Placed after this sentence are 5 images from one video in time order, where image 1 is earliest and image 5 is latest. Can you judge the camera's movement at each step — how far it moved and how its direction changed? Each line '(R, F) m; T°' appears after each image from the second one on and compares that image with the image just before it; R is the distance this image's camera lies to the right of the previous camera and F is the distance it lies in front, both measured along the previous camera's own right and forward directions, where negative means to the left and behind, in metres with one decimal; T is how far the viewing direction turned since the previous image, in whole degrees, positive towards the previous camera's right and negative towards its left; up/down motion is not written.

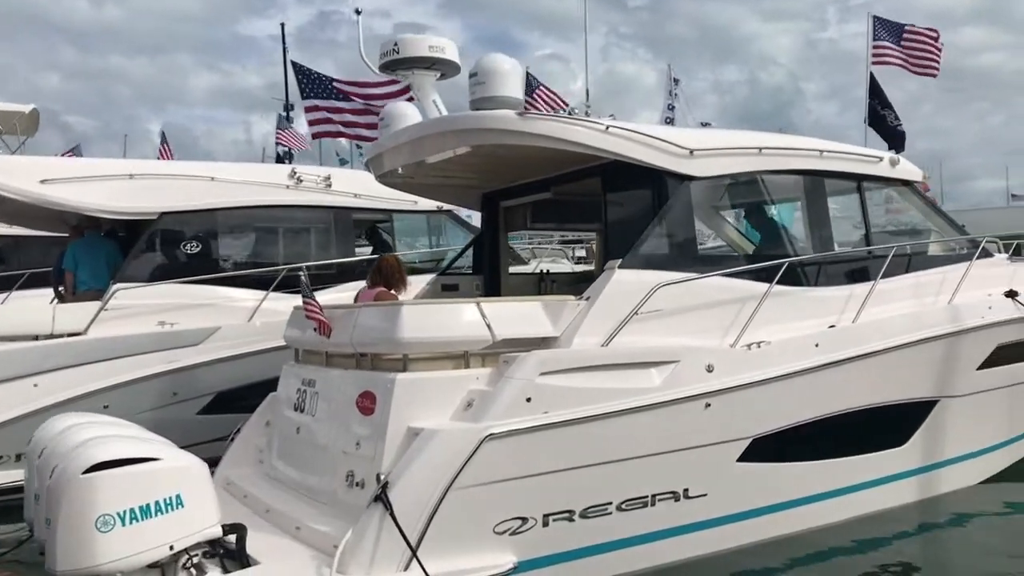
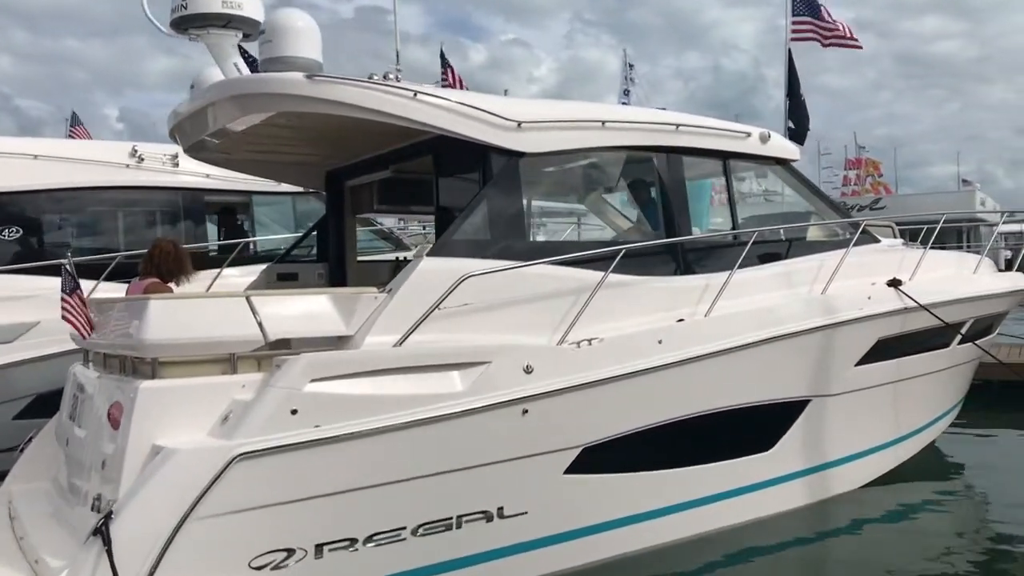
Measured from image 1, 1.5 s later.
(+0.7, +0.5) m; +2°
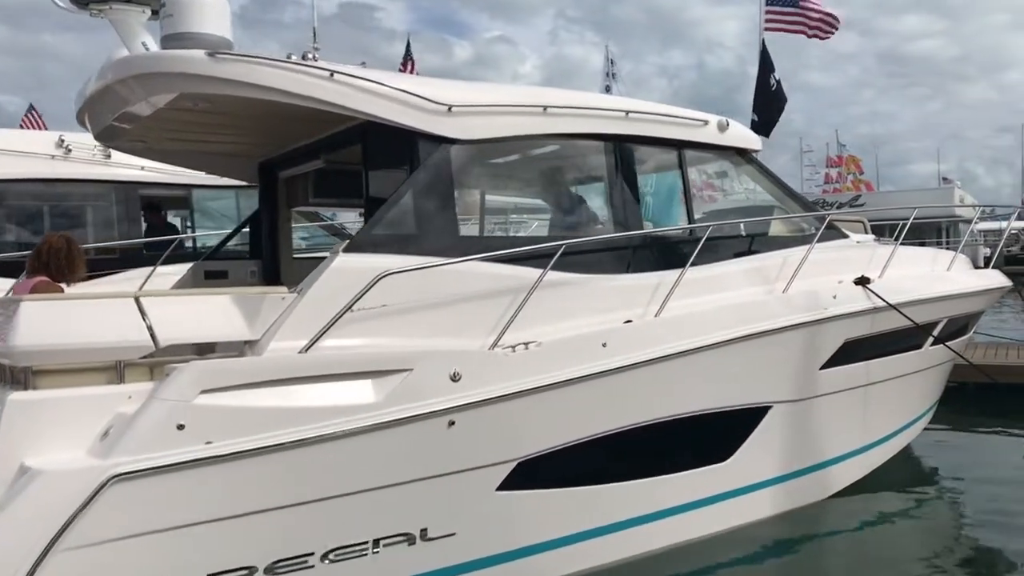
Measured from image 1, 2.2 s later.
(+0.2, +0.3) m; +1°
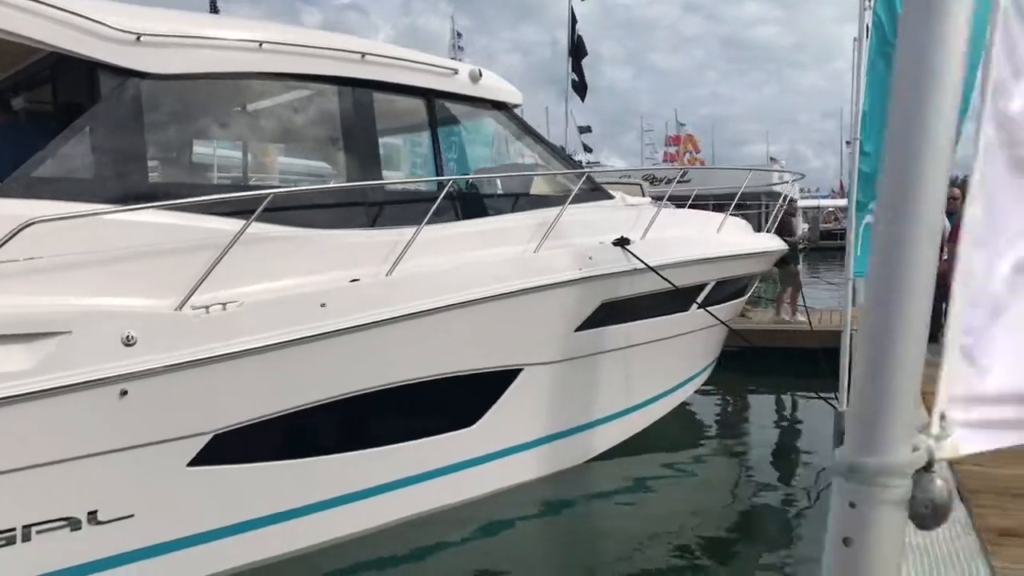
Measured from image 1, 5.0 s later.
(+0.5, +0.2) m; +9°
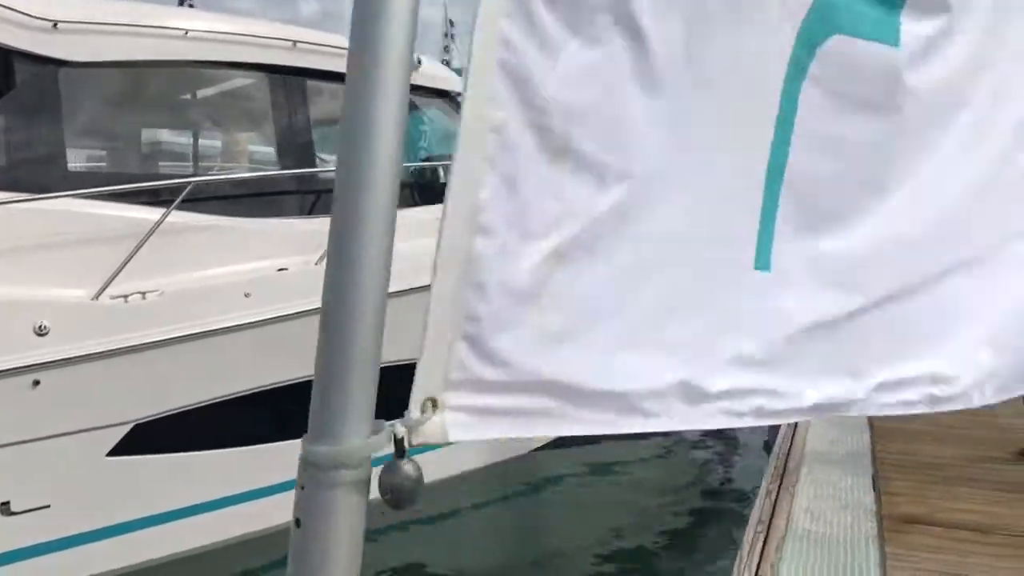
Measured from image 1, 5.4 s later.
(+0.3, 0.0) m; 0°
